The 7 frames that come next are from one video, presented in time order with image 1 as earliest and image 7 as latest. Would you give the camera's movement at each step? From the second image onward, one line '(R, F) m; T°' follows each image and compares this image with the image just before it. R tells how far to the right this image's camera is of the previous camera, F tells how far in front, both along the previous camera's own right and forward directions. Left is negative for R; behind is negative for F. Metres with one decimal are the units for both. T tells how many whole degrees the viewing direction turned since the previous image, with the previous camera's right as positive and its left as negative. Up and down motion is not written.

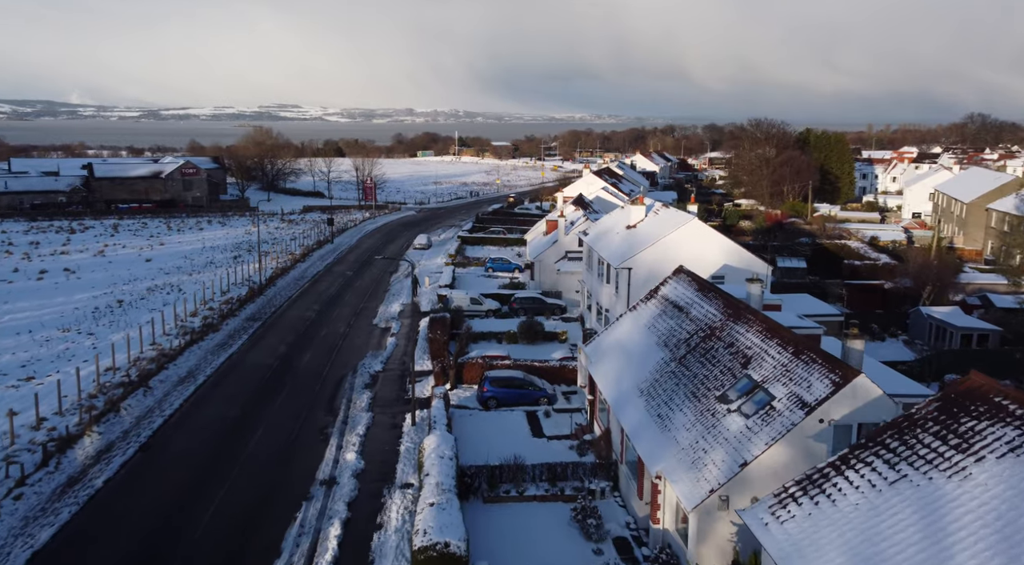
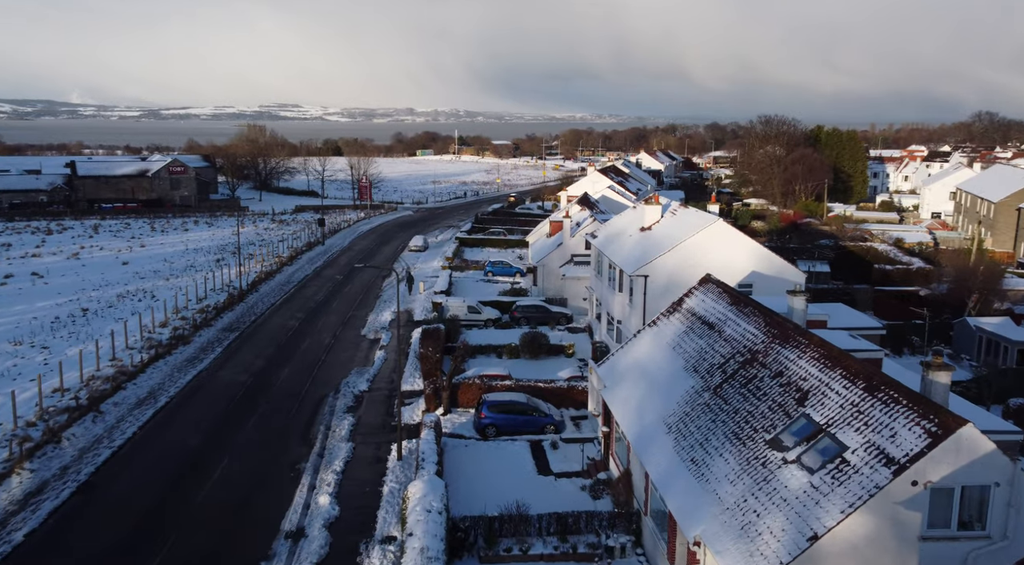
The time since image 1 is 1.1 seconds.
(0.0, +4.0) m; 0°
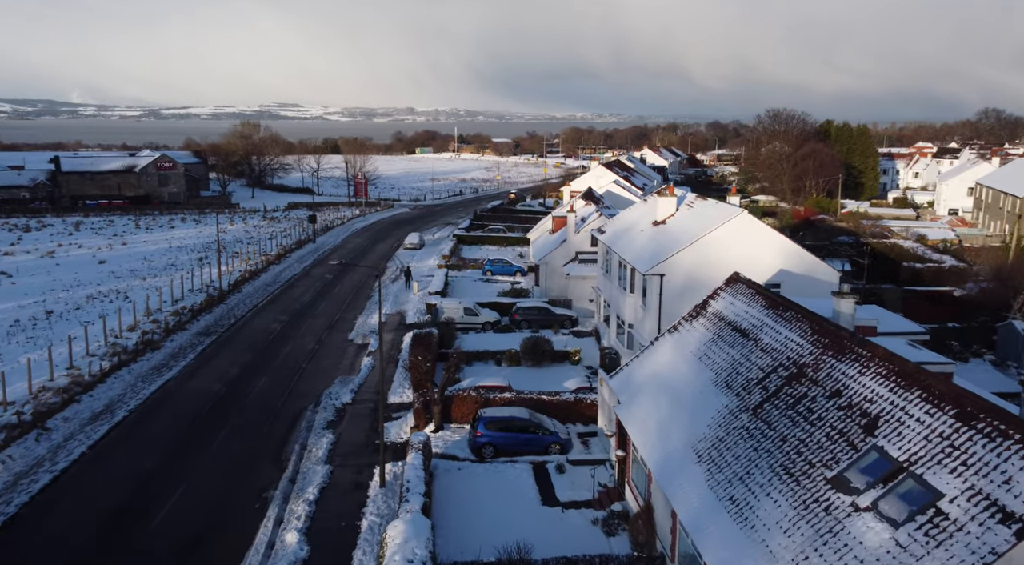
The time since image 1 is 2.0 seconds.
(0.0, +3.3) m; 0°
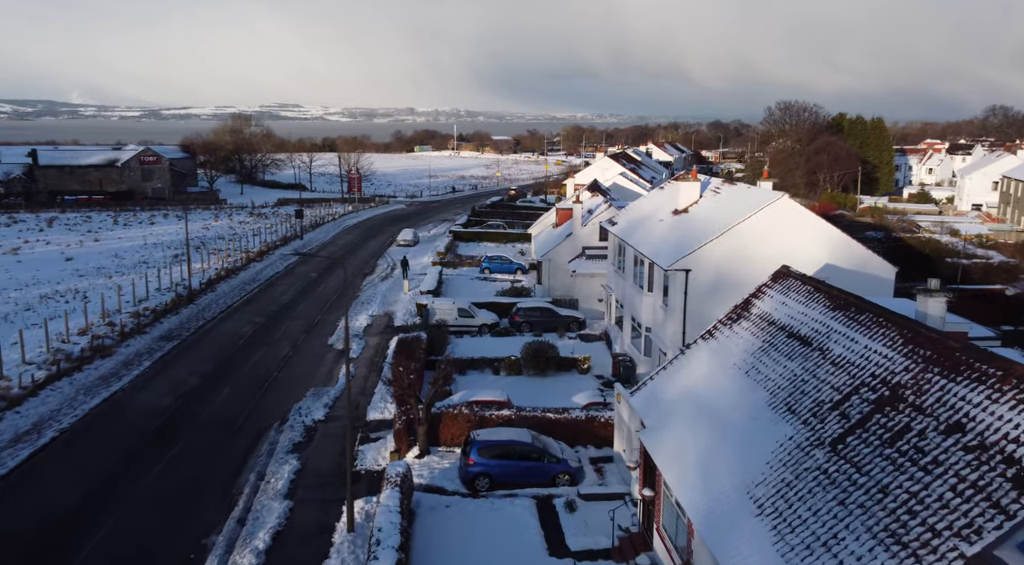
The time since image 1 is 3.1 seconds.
(0.0, +4.2) m; 0°
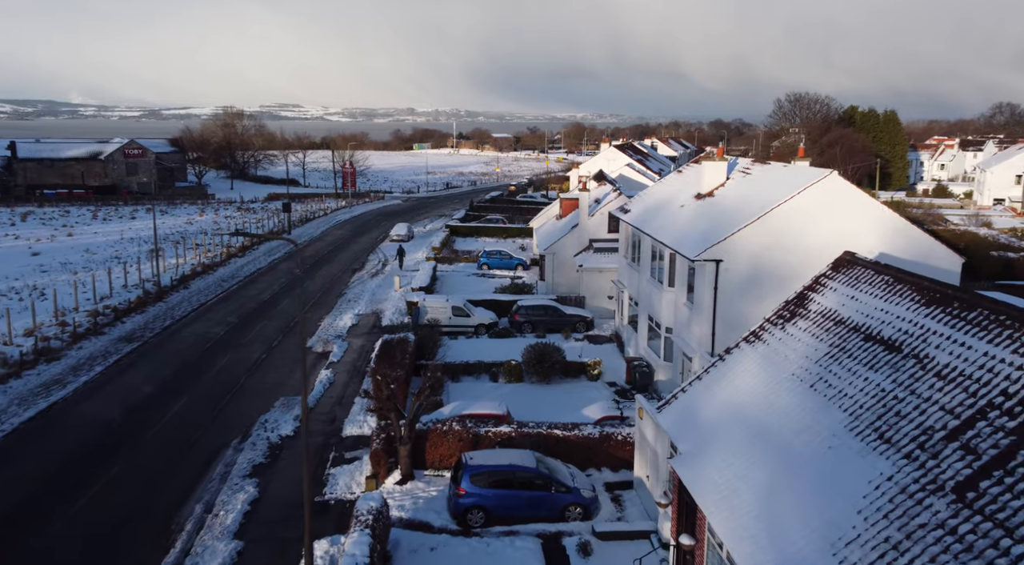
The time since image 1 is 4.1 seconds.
(0.0, +3.6) m; 0°
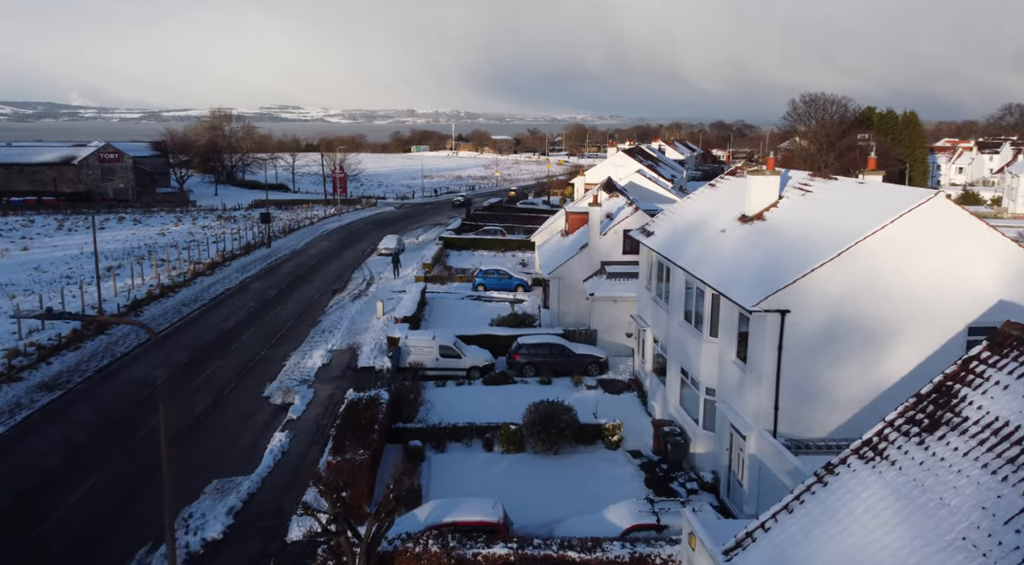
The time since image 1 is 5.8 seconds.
(0.0, +5.1) m; 0°
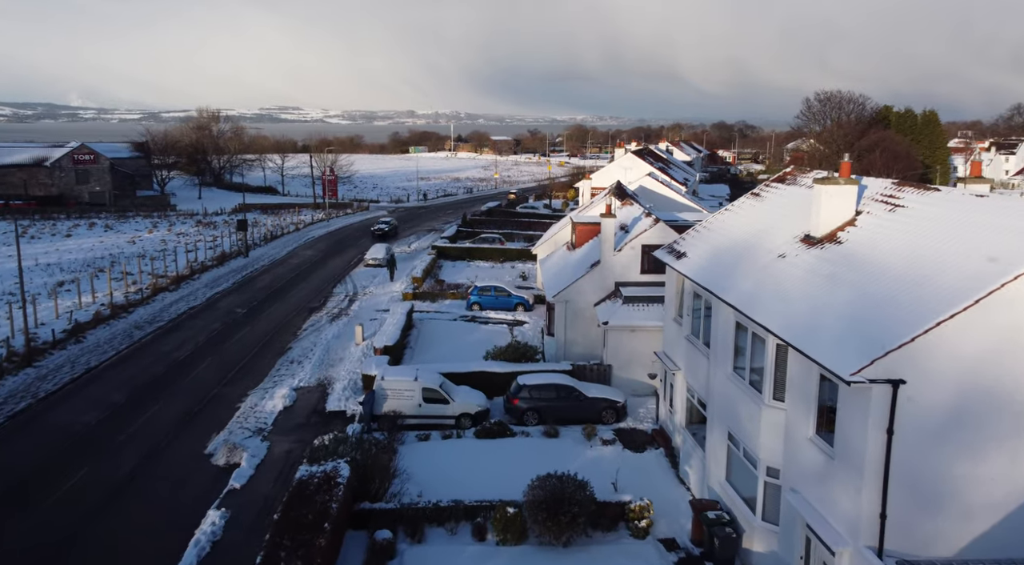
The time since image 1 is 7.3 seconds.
(0.0, +4.7) m; 0°
